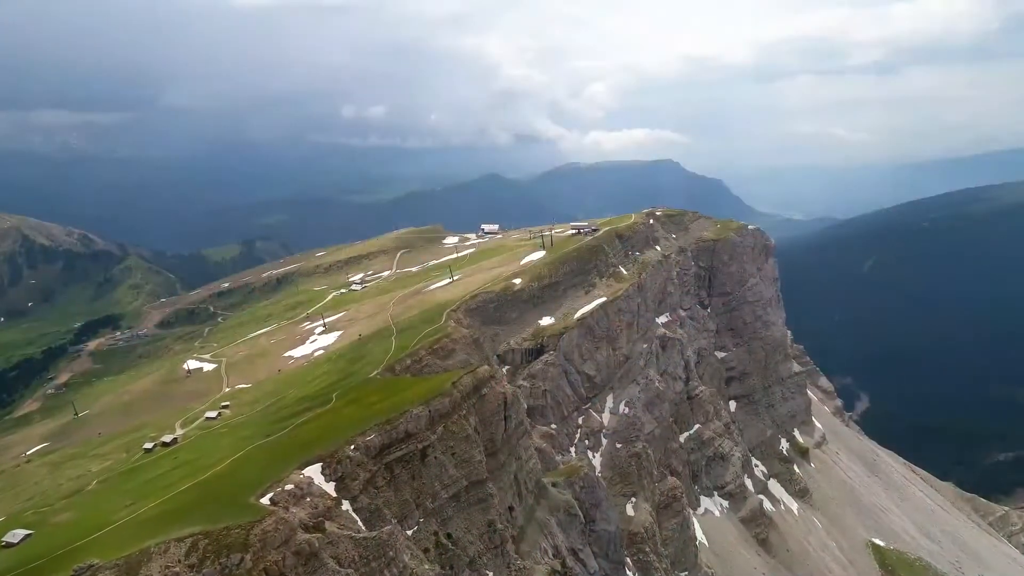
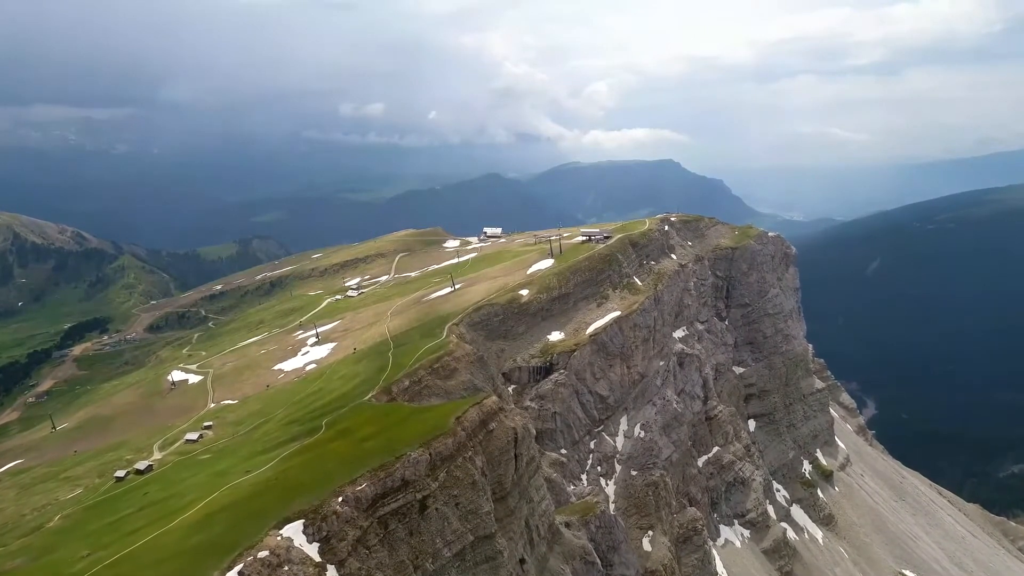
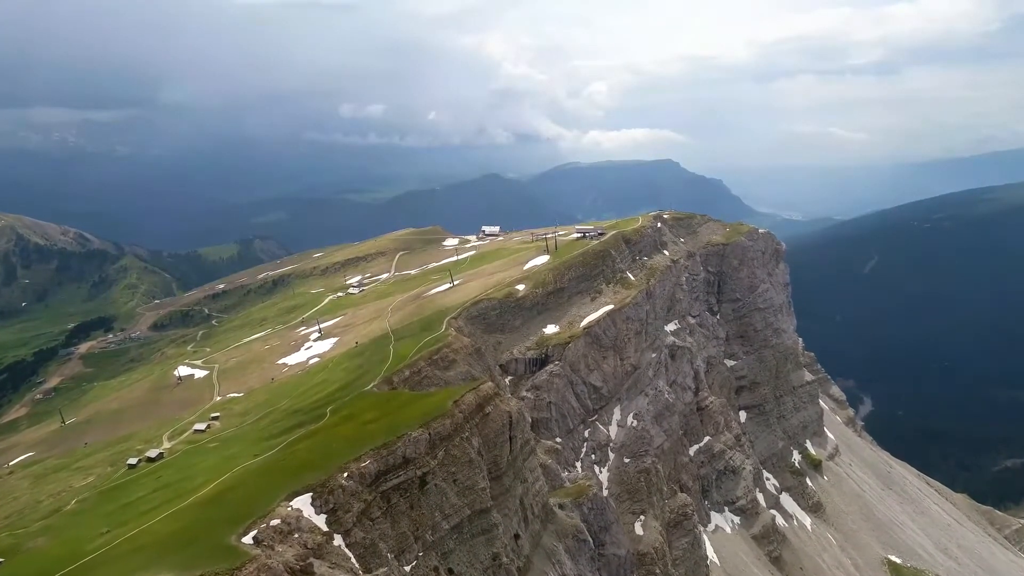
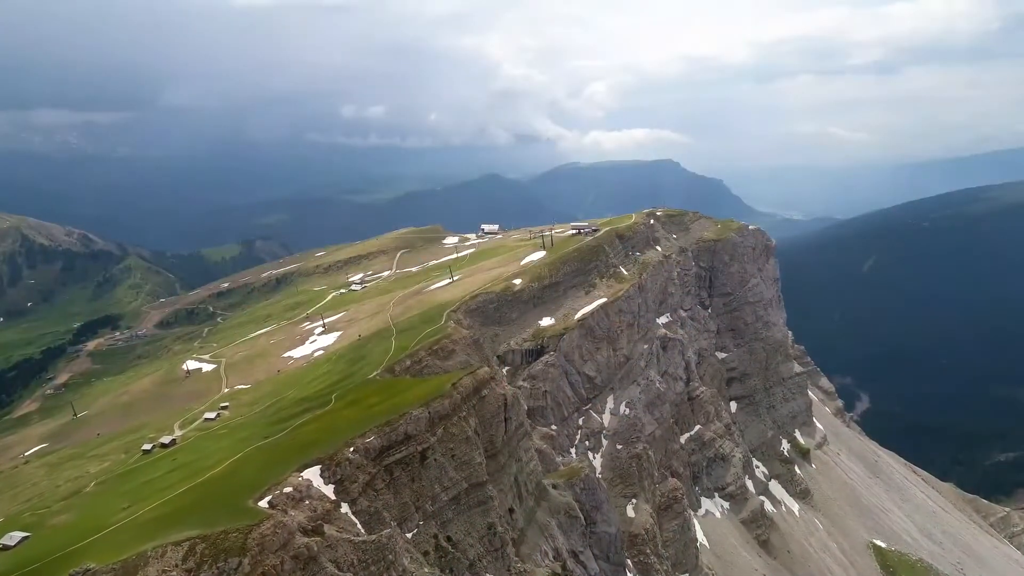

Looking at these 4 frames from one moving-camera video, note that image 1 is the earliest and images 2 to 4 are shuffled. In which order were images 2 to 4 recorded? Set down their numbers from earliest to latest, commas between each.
4, 3, 2
